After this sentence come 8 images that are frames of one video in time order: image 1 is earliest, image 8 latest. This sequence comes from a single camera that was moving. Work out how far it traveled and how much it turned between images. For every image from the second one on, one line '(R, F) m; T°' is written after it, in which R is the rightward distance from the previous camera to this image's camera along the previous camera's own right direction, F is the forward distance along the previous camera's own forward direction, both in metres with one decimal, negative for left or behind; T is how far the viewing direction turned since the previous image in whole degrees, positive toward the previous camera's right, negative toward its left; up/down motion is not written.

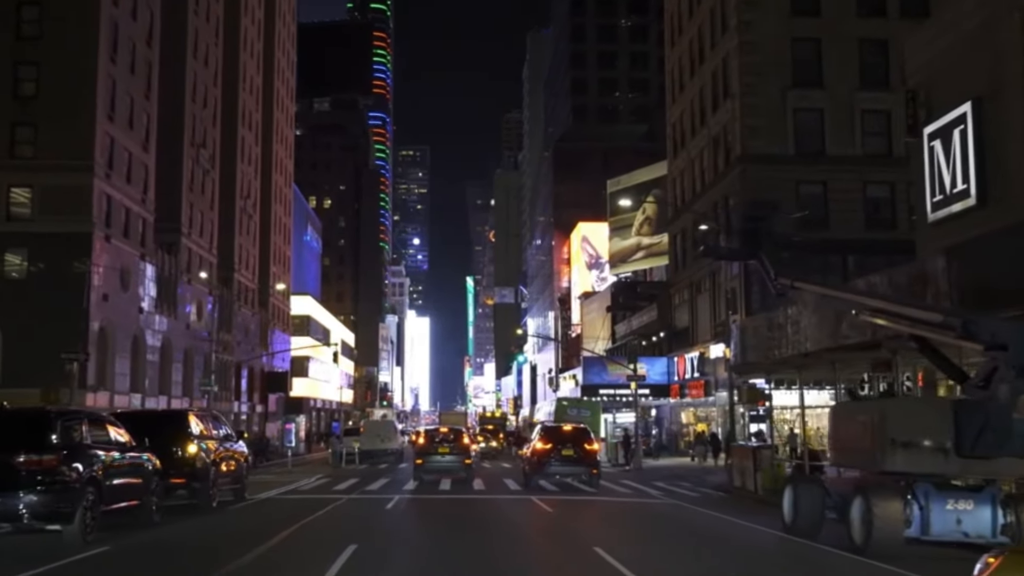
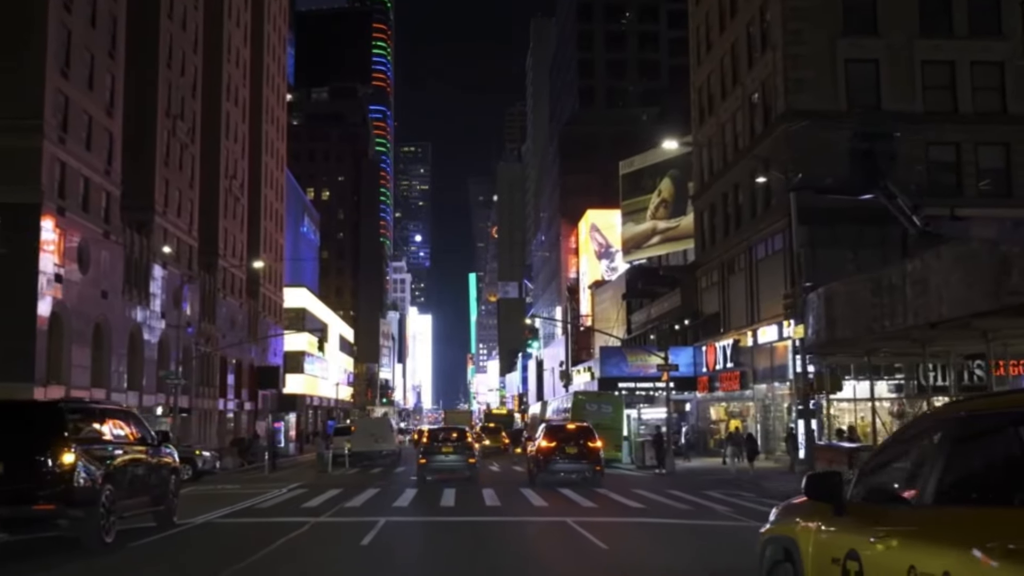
(-0.4, +6.0) m; 0°
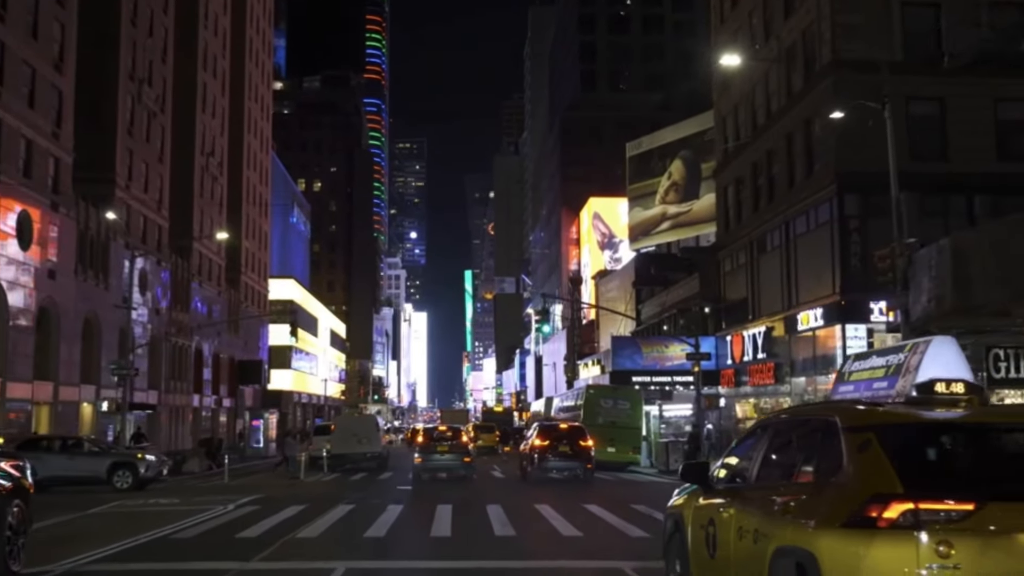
(-0.3, +5.6) m; 0°
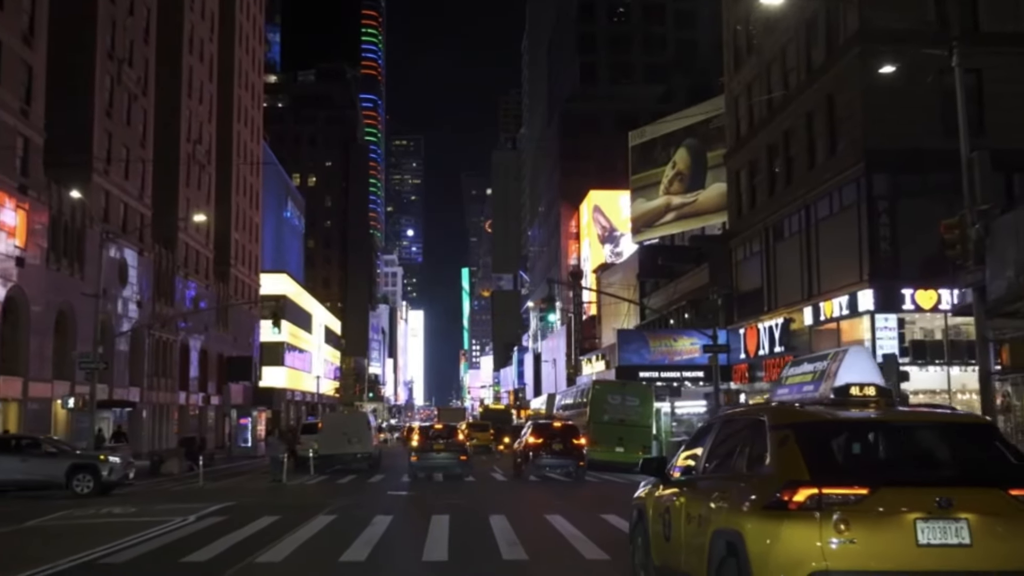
(-0.2, +2.7) m; 0°
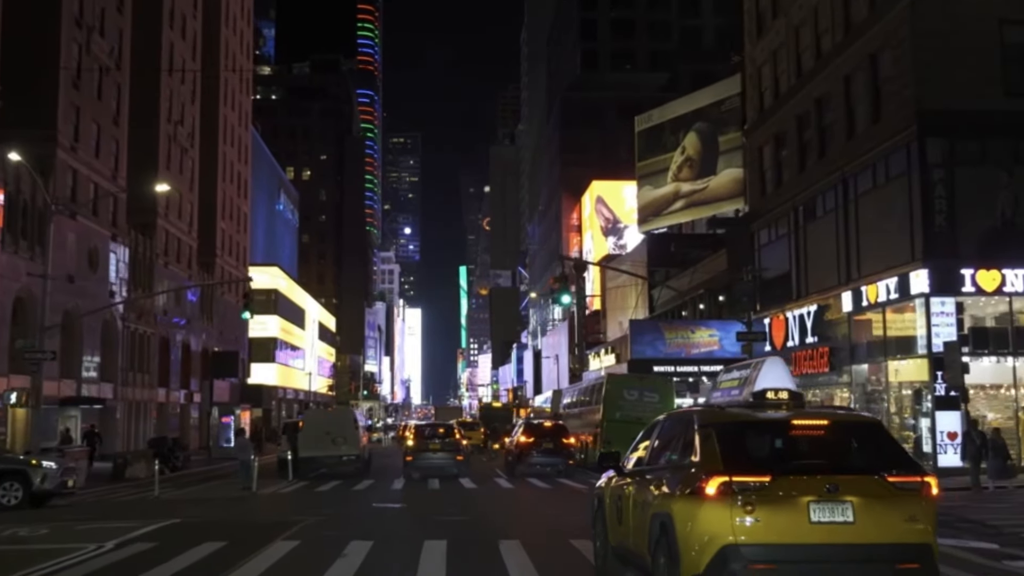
(-0.2, +3.9) m; 0°
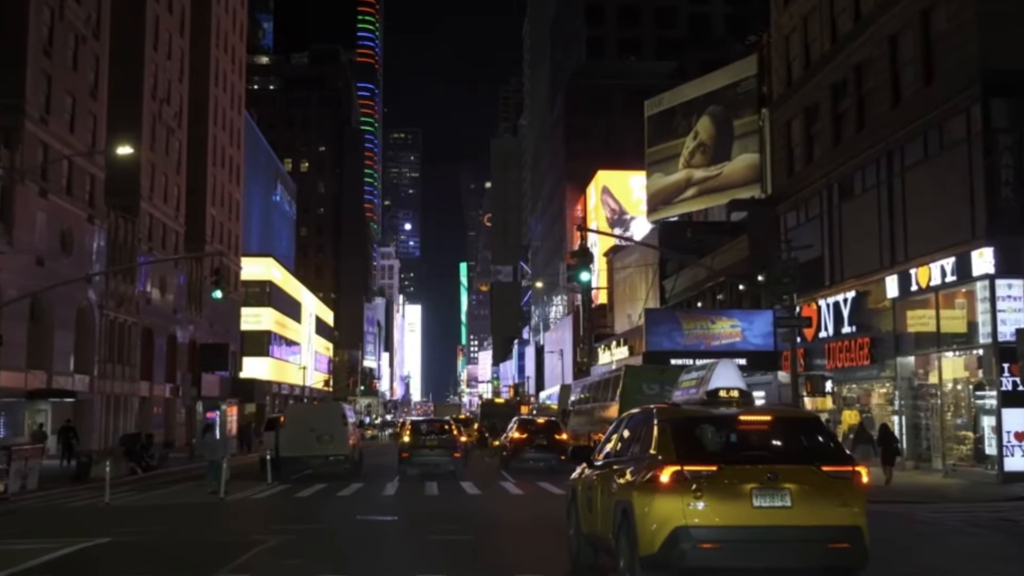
(-0.2, +3.4) m; 0°
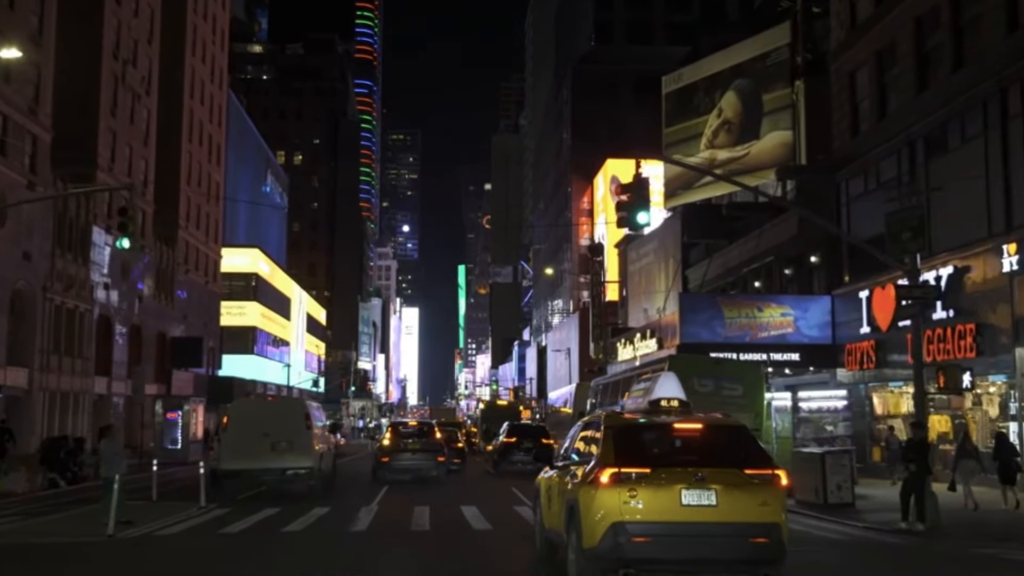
(-0.4, +6.4) m; 0°
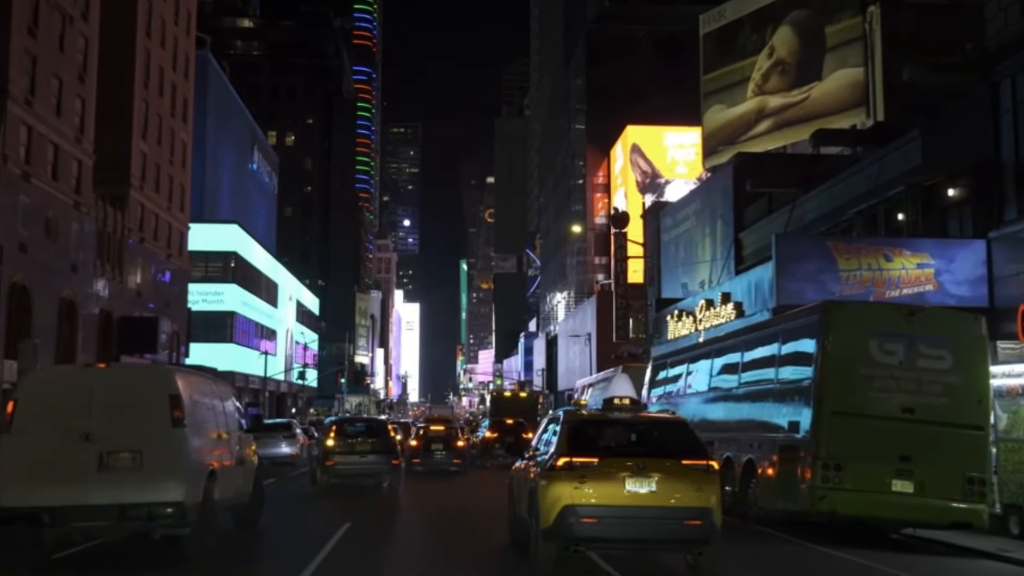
(-0.6, +9.9) m; 0°
